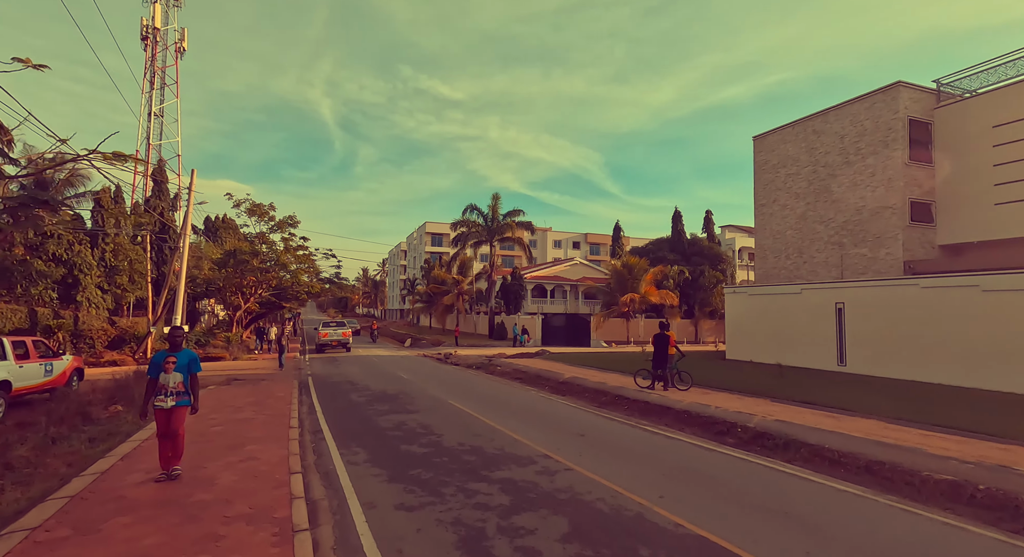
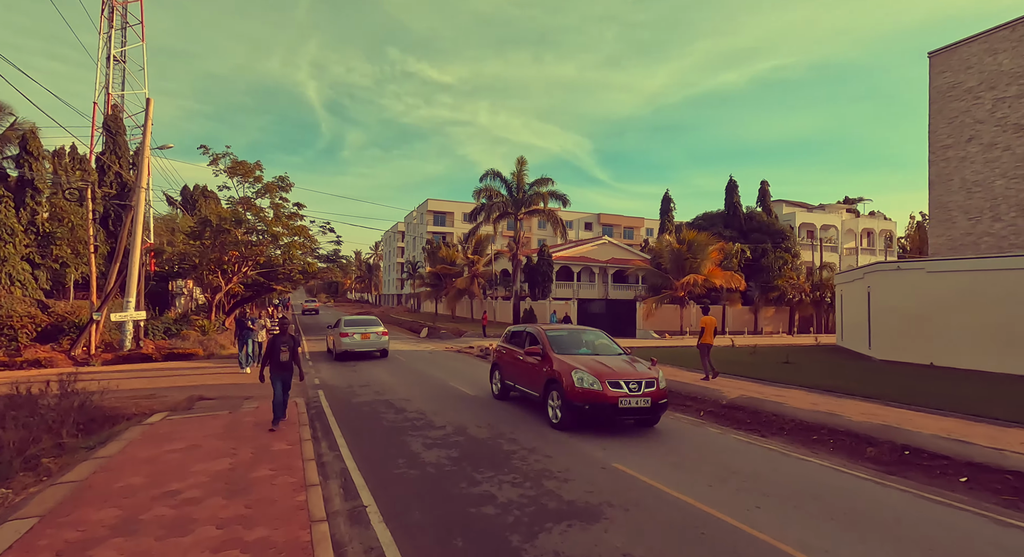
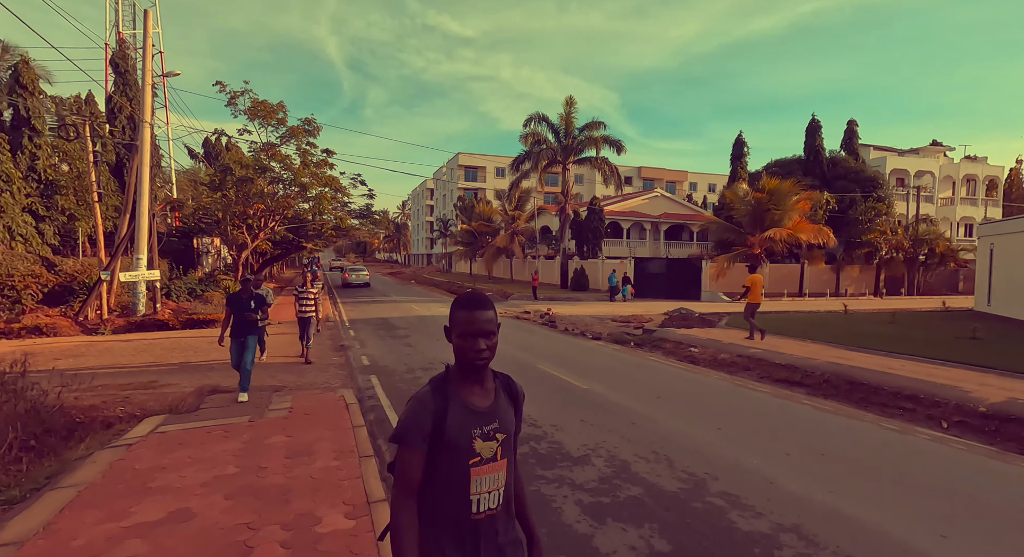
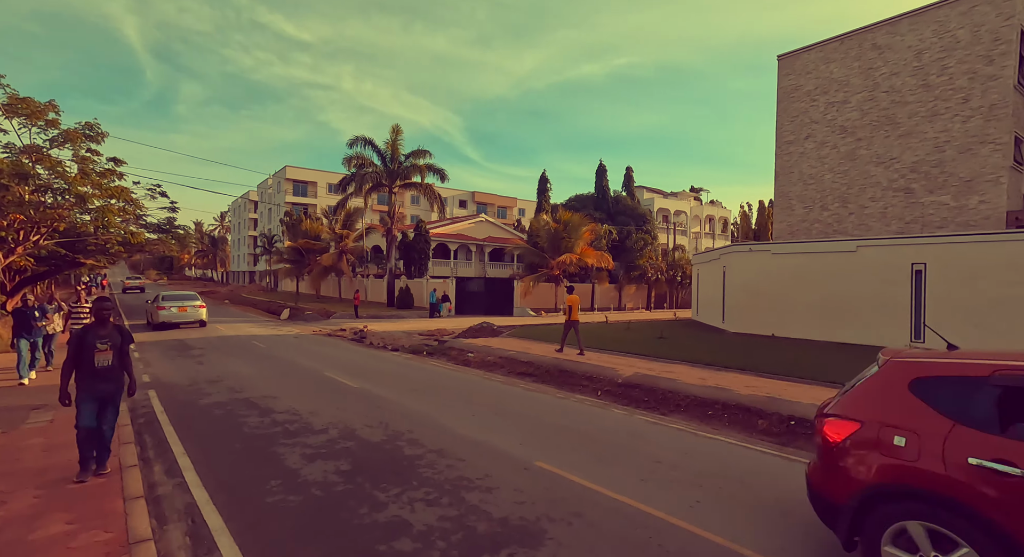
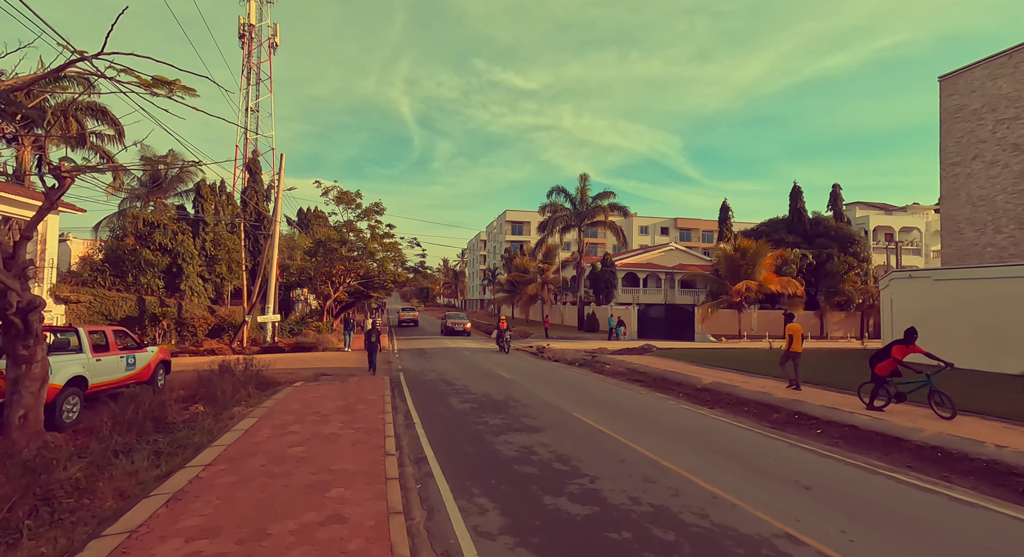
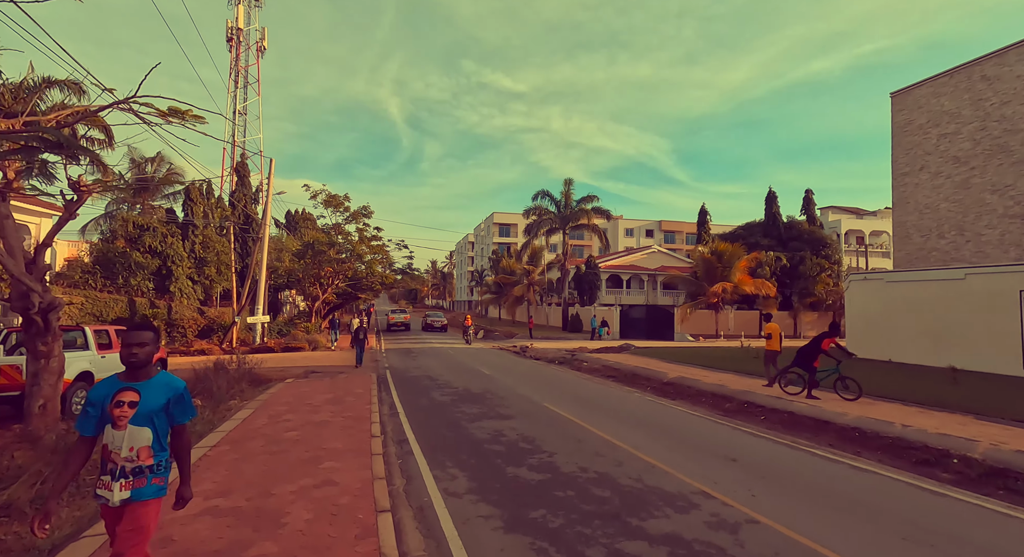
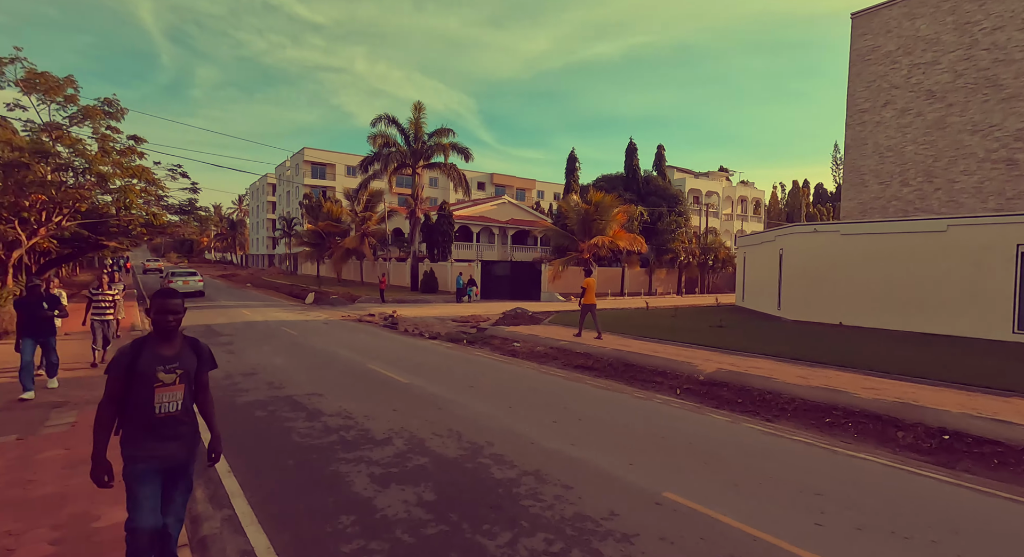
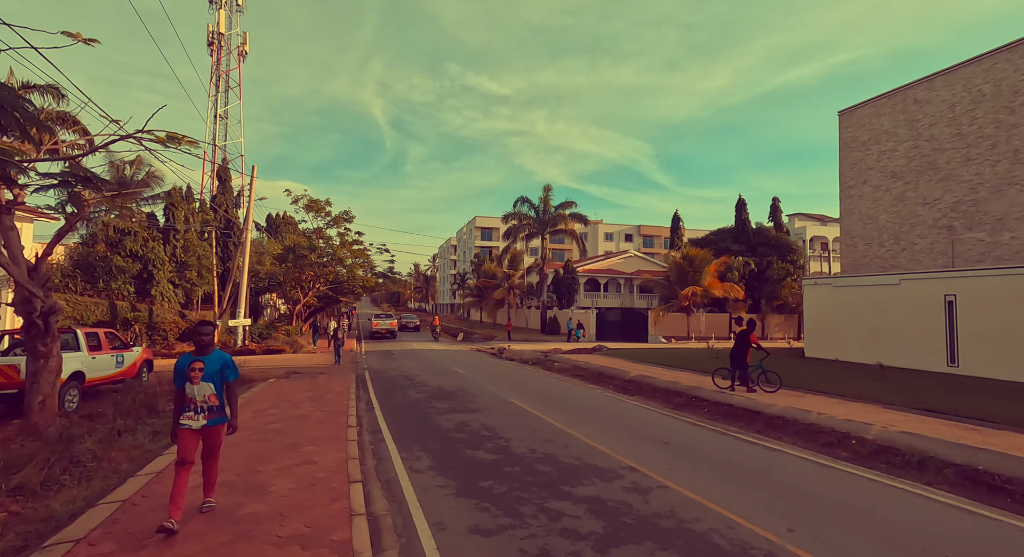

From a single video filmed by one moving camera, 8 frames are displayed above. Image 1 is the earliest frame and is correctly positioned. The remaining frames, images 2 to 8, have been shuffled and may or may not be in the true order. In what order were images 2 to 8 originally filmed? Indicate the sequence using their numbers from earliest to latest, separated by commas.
8, 6, 5, 2, 4, 7, 3
